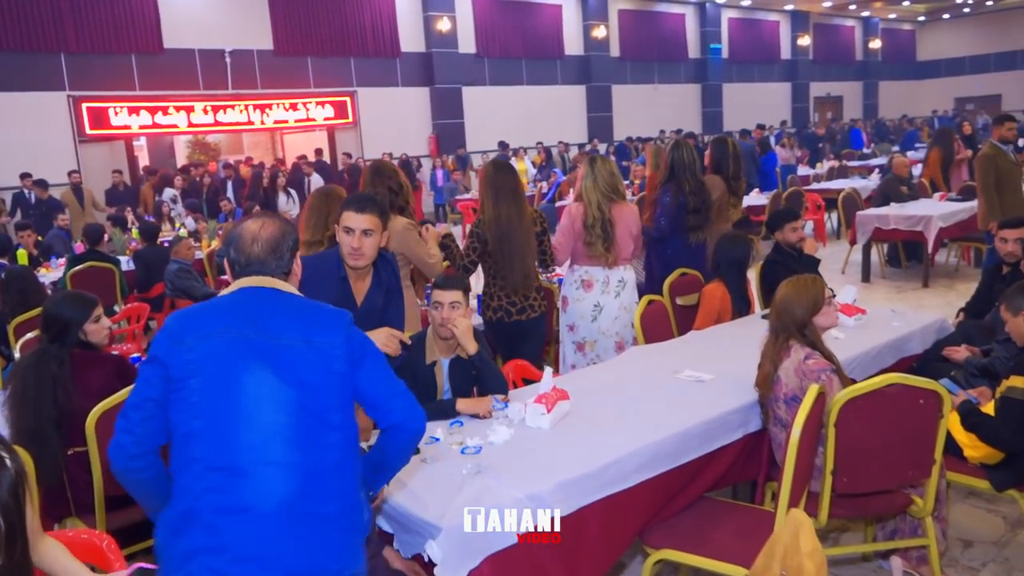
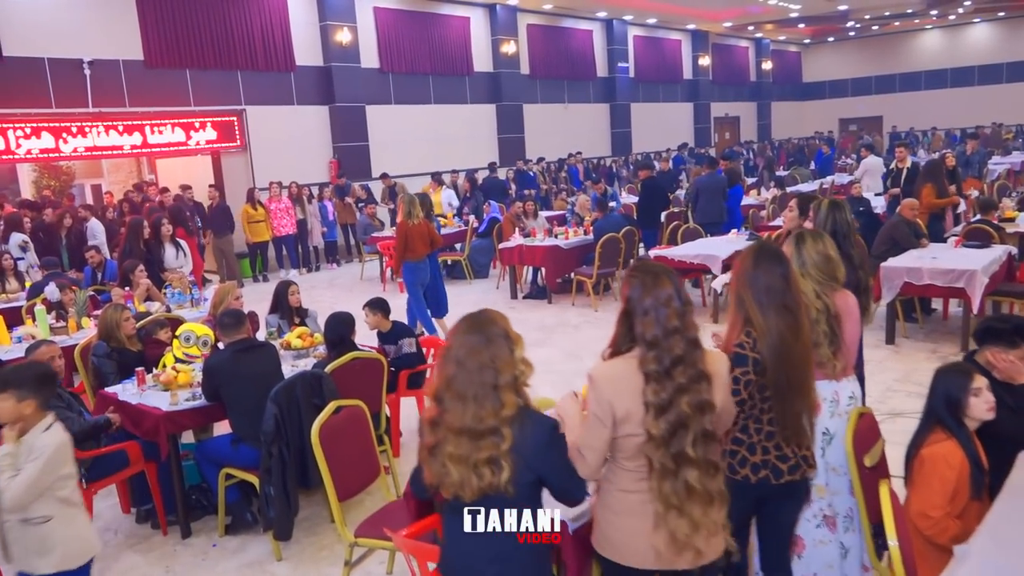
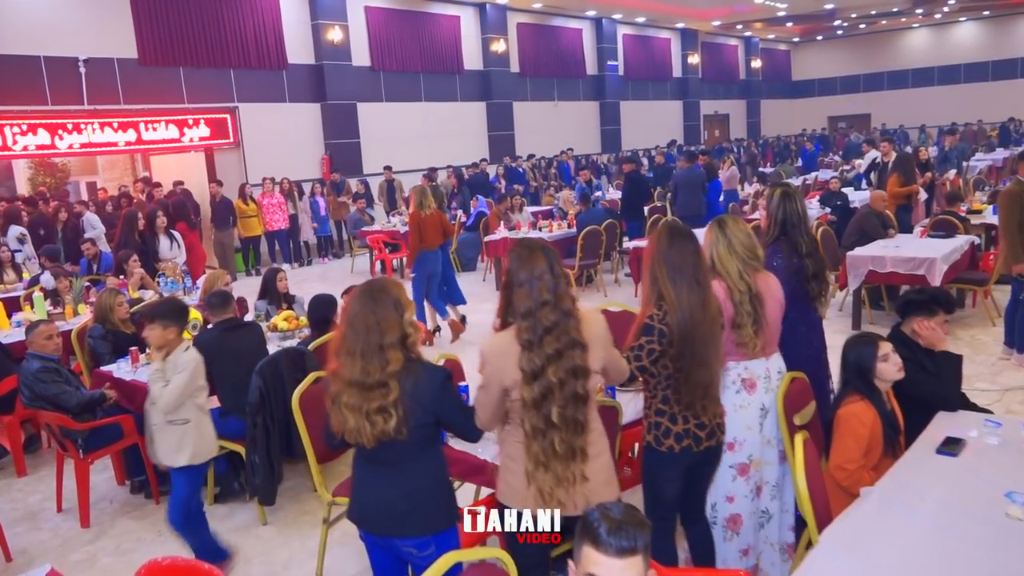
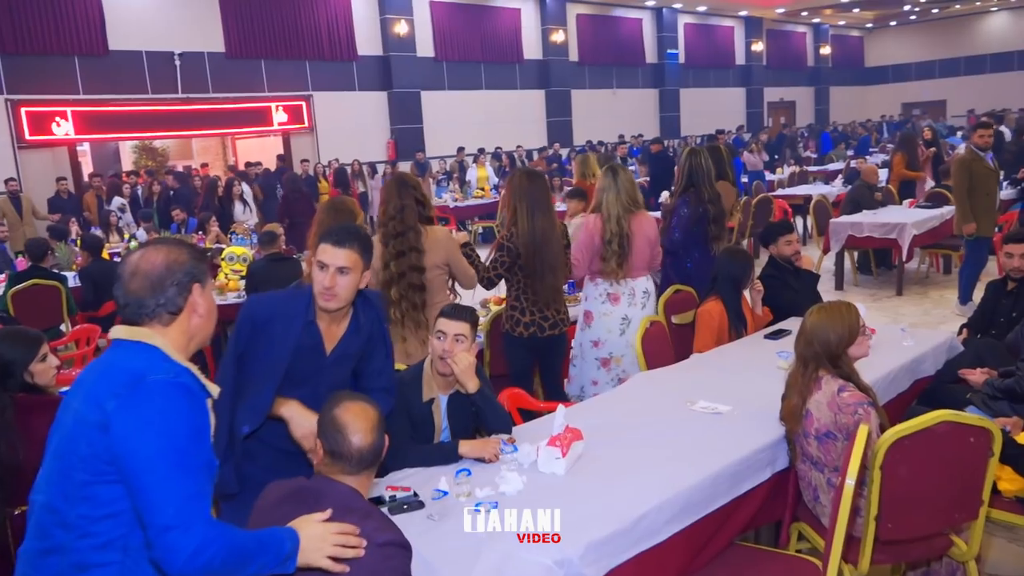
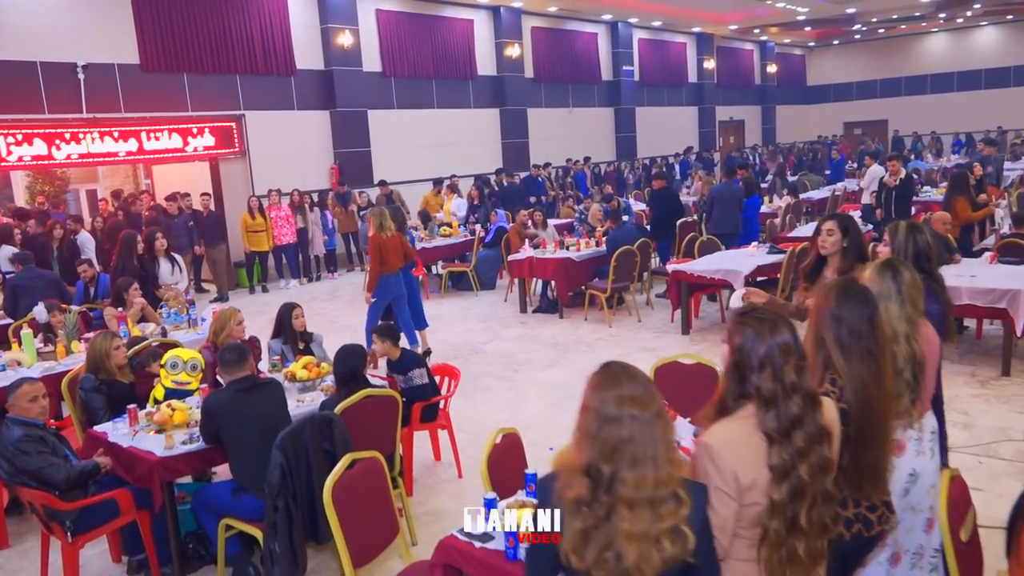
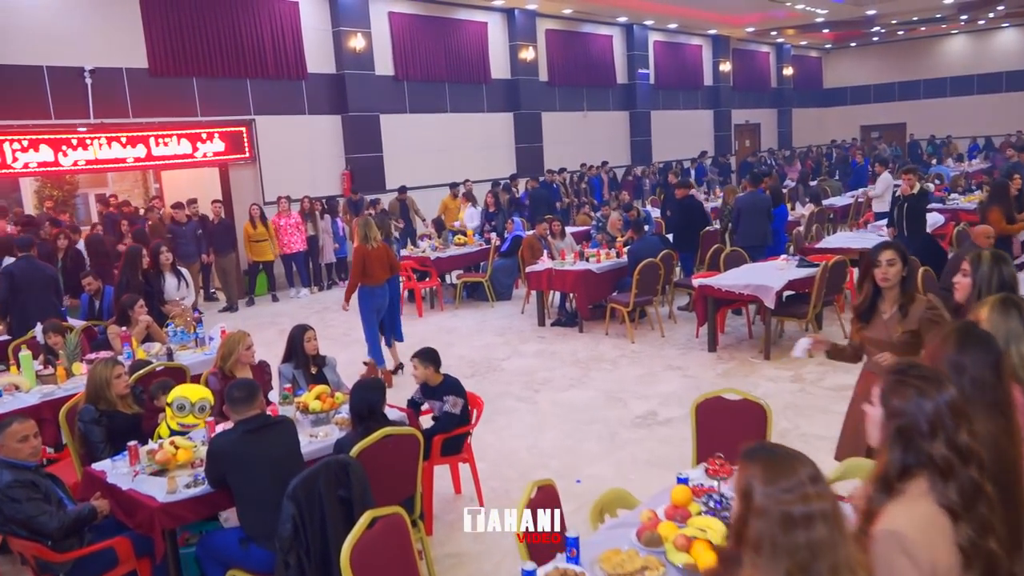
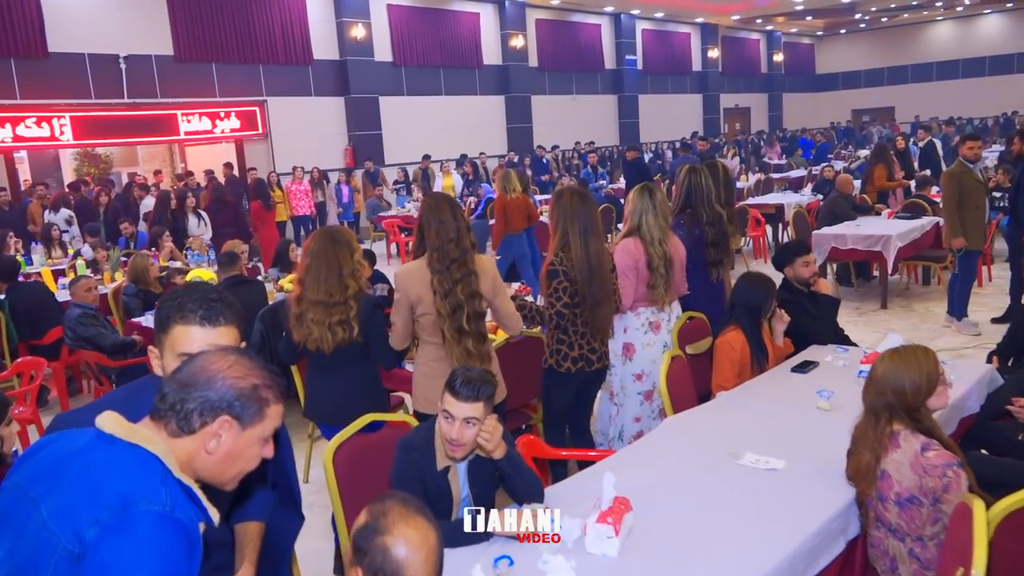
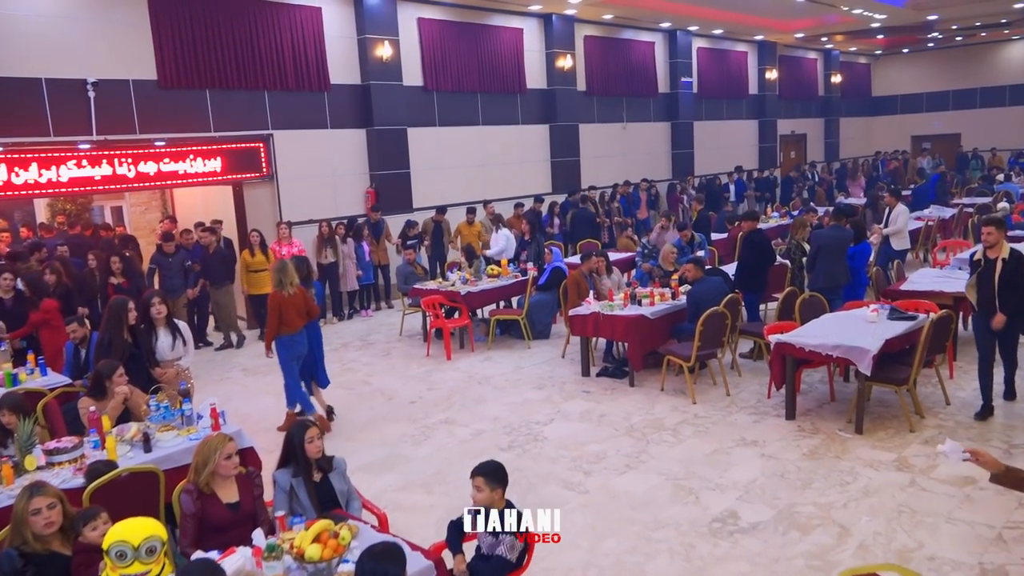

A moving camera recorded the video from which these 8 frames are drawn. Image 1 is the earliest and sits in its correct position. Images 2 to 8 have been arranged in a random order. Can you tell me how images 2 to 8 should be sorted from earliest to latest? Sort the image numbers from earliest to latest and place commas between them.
4, 7, 3, 2, 5, 6, 8
